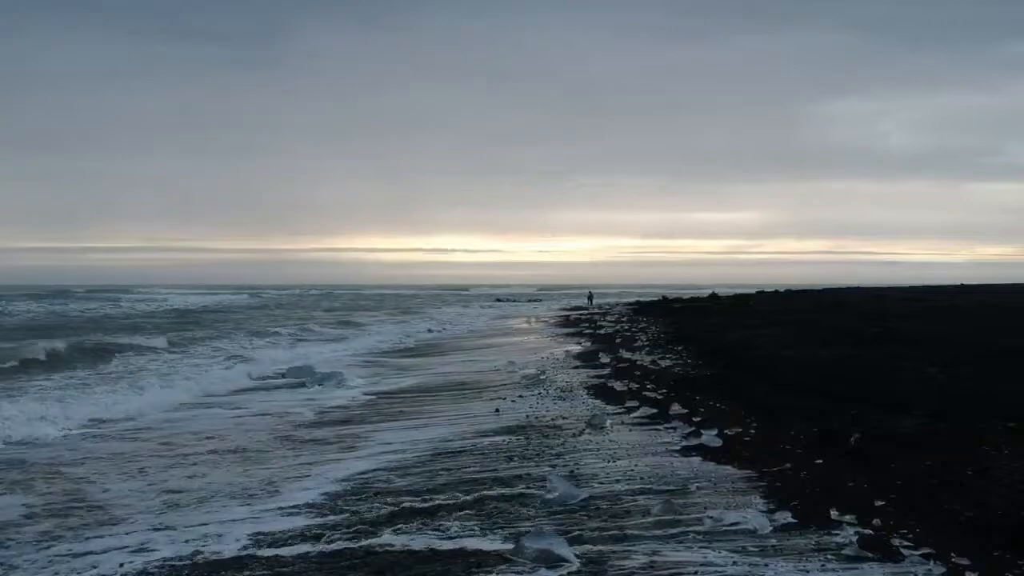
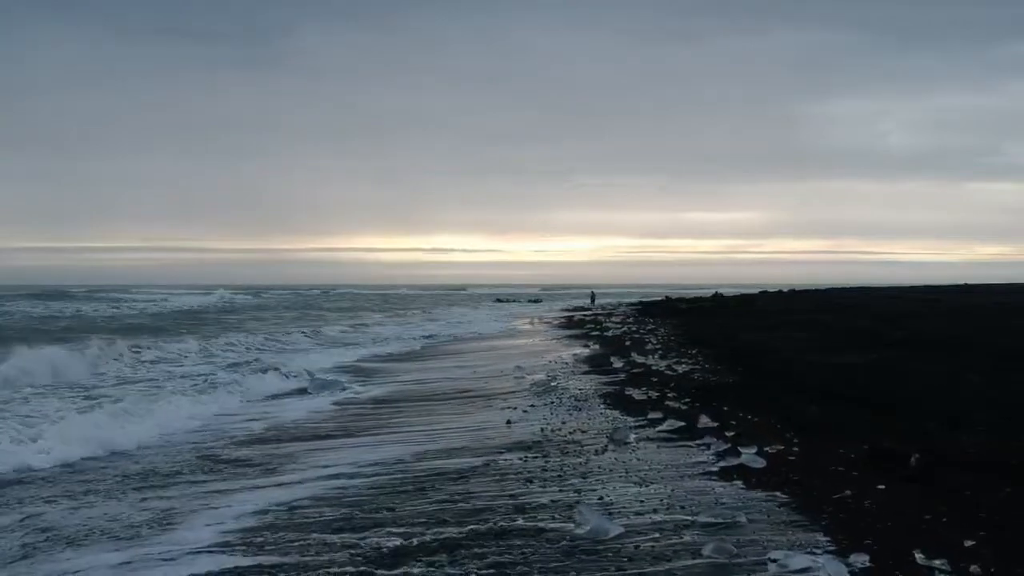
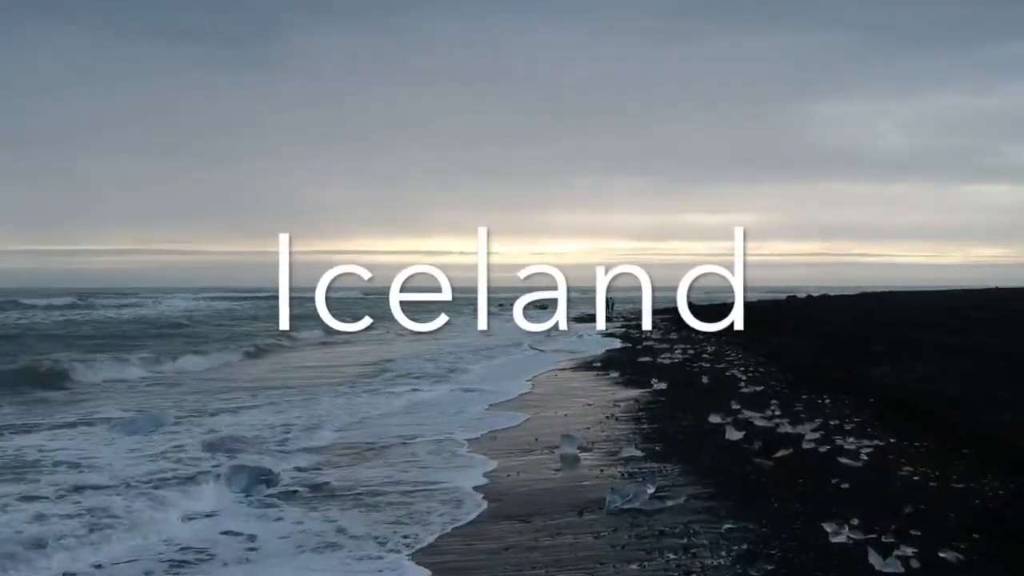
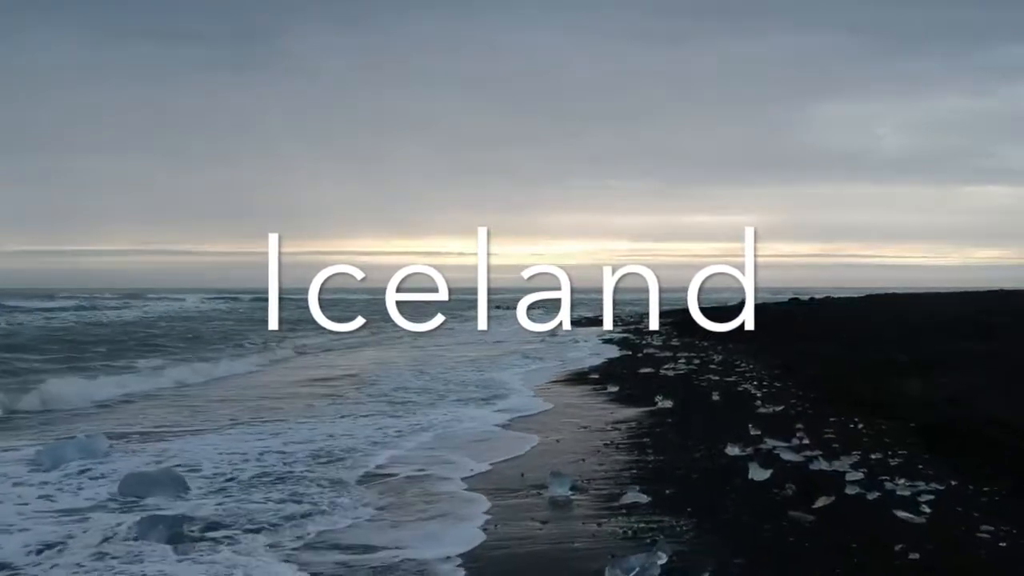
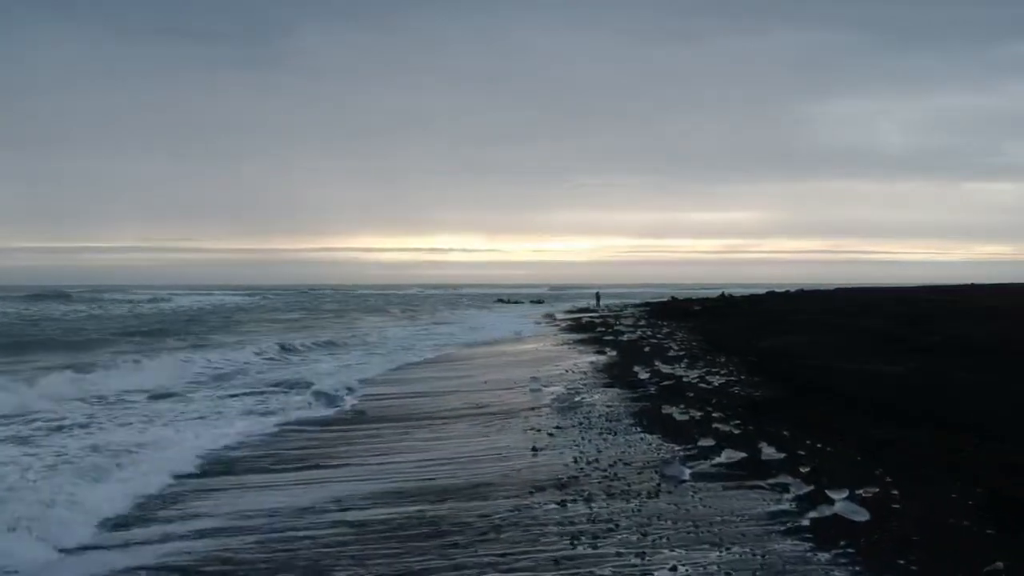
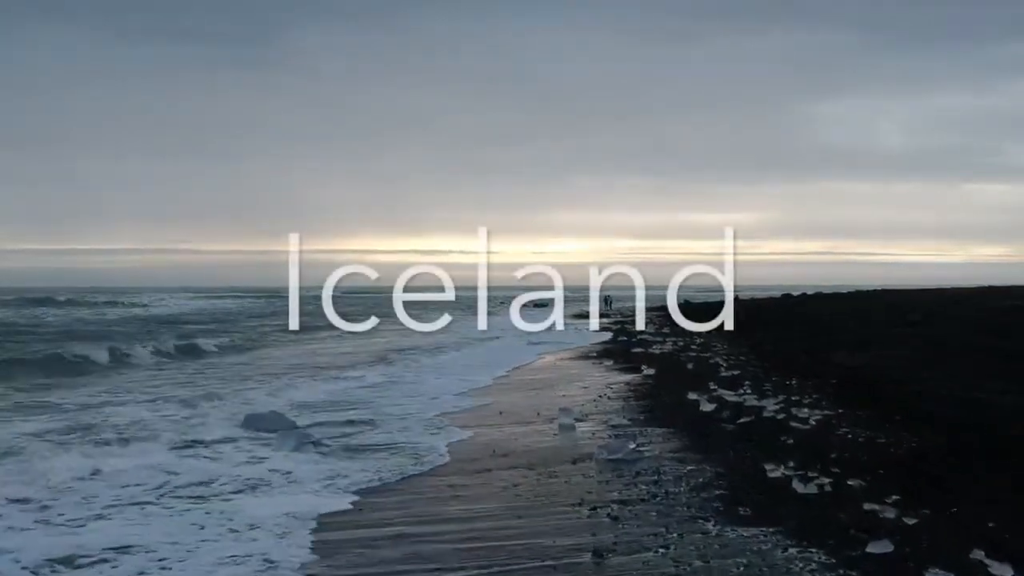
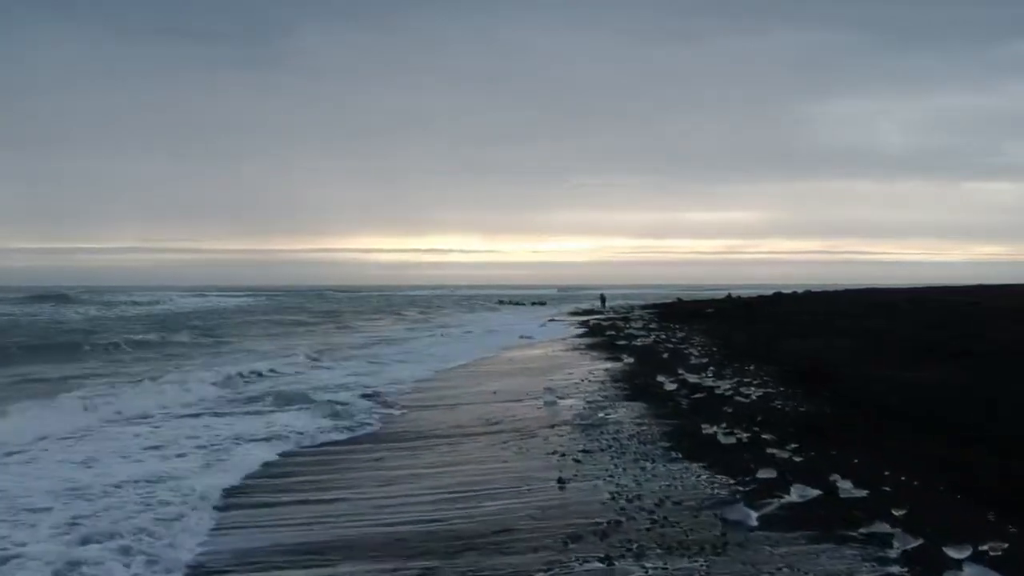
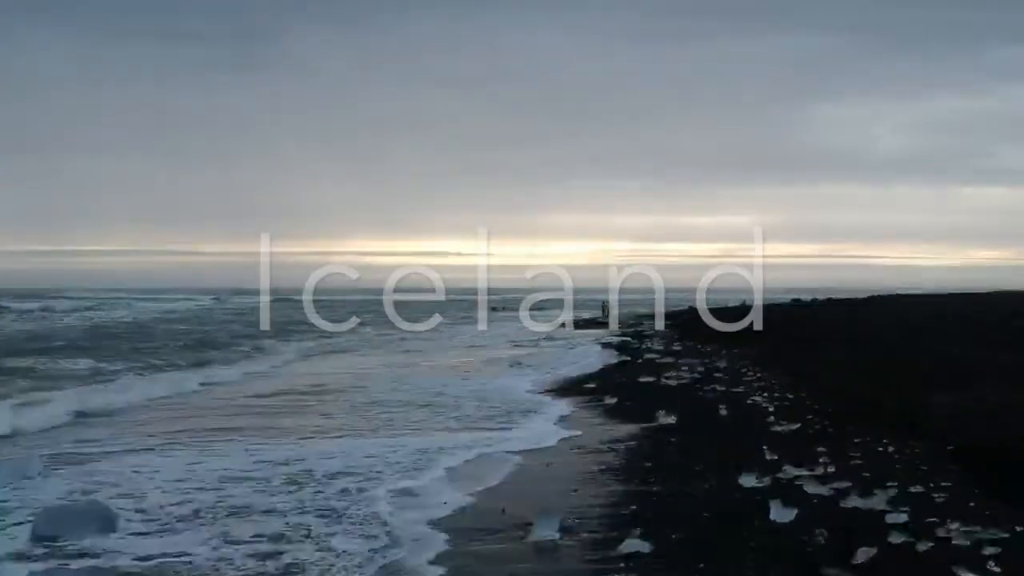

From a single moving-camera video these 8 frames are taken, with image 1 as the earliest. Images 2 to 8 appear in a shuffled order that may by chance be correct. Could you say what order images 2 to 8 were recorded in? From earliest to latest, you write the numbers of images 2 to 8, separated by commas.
2, 5, 7, 6, 3, 4, 8
